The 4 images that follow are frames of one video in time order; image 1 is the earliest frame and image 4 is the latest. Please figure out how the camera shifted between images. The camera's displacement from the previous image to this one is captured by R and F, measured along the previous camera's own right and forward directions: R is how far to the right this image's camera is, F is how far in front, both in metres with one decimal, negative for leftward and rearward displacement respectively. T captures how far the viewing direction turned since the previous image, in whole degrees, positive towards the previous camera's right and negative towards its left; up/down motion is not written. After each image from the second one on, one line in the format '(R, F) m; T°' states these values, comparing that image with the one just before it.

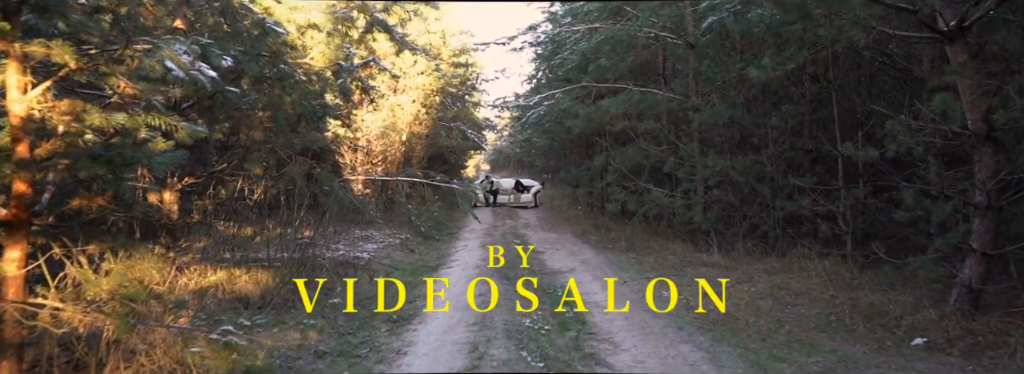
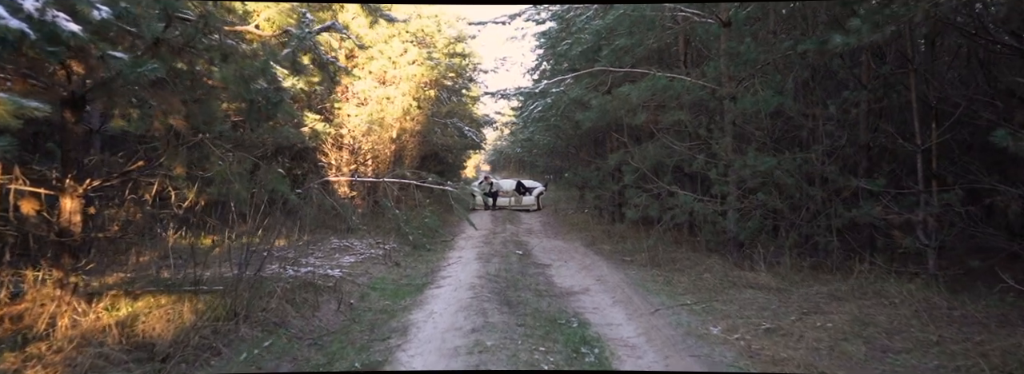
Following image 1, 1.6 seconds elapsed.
(0.0, +1.8) m; 0°
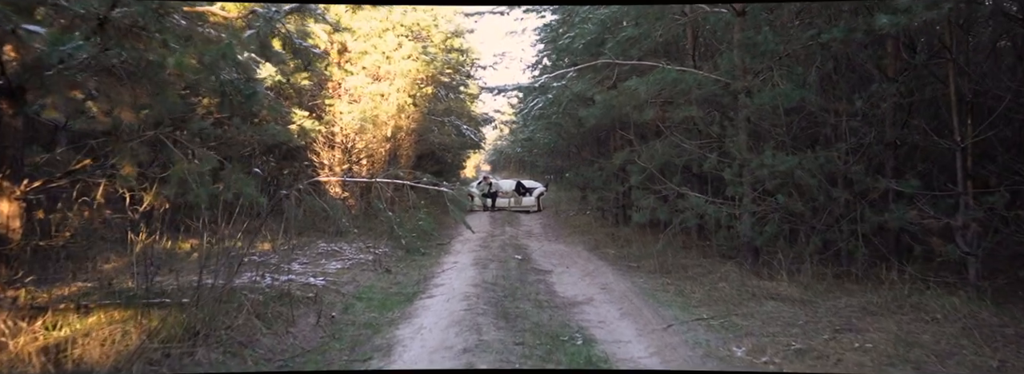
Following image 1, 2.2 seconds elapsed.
(0.0, +0.7) m; 0°
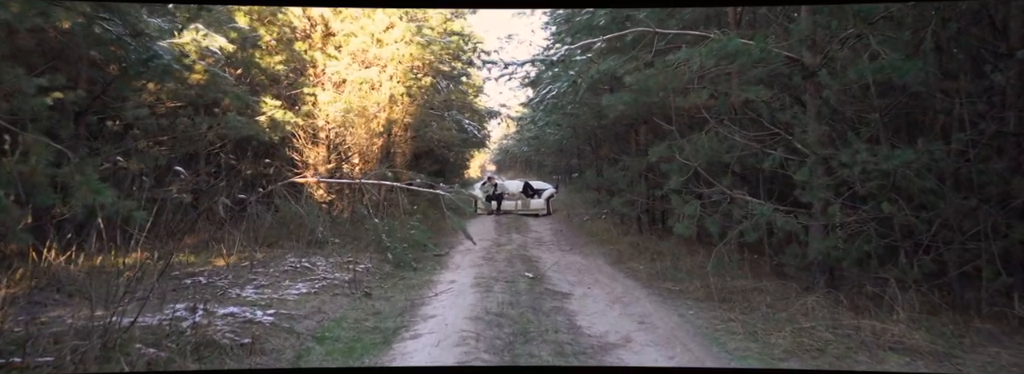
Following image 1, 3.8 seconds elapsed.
(-0.1, +2.1) m; -1°
